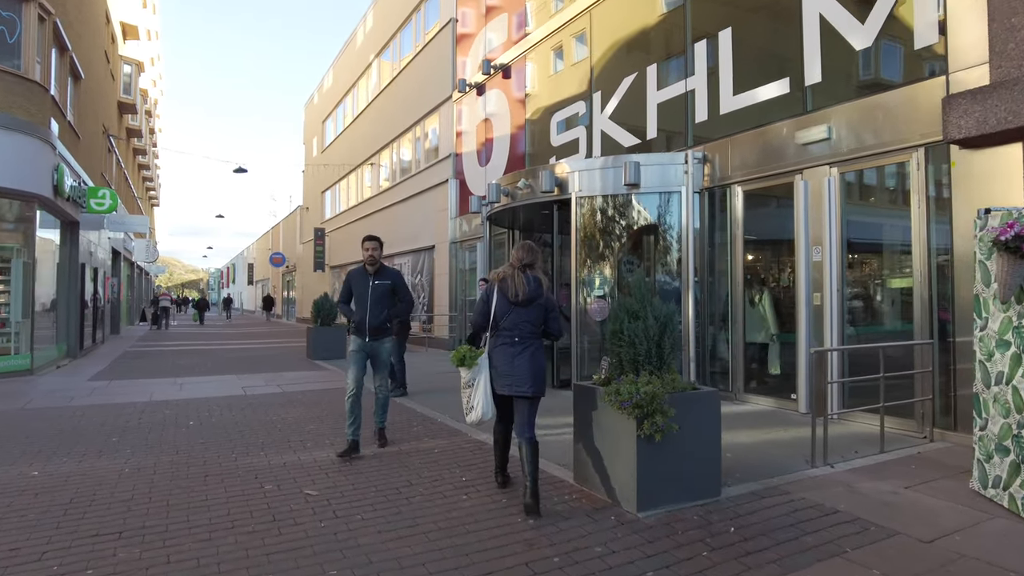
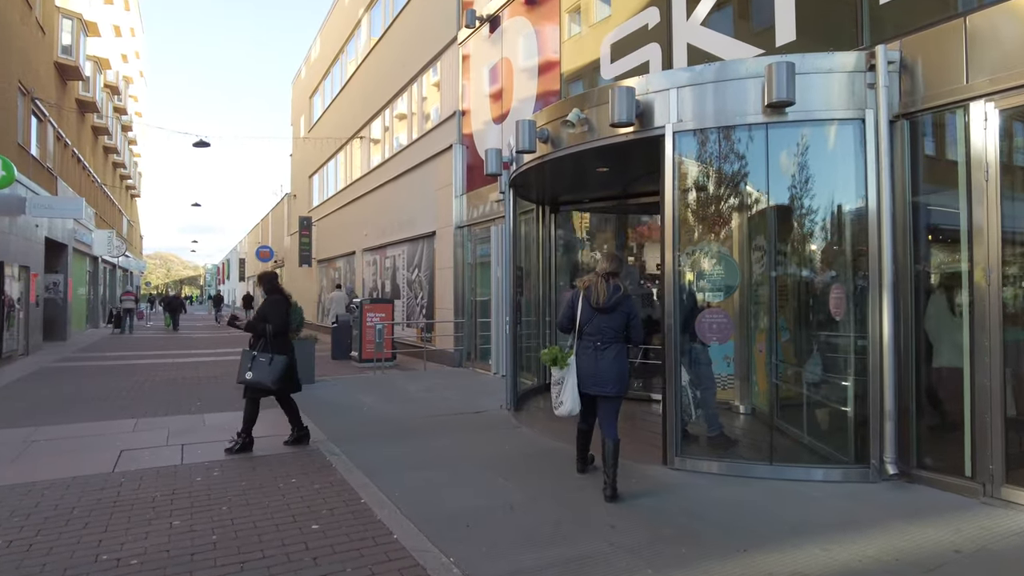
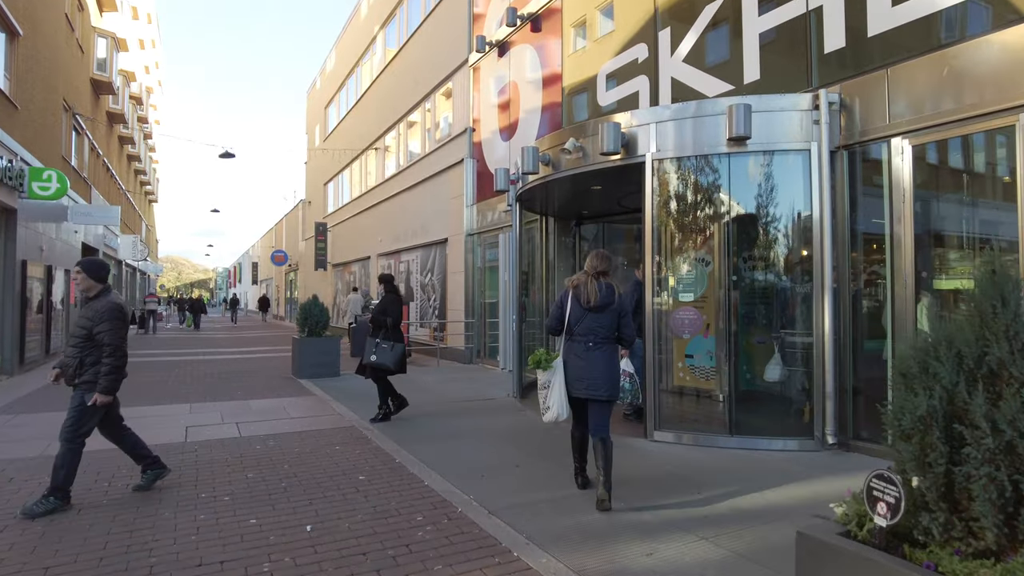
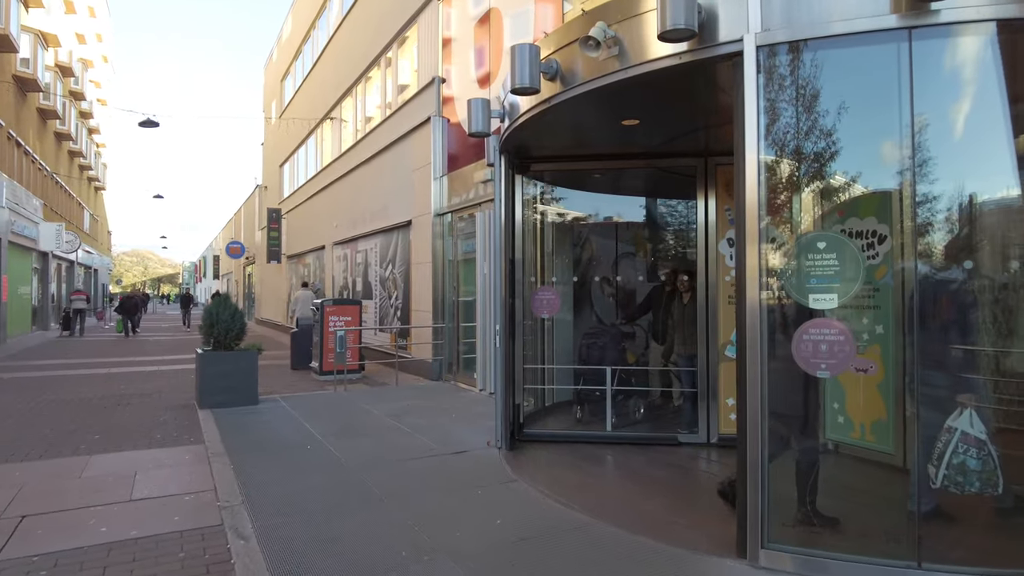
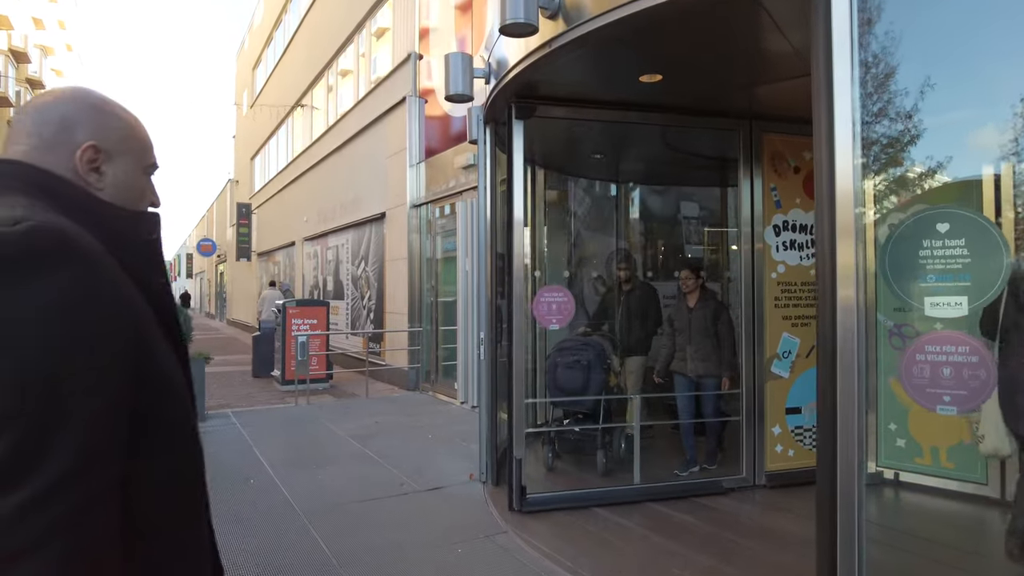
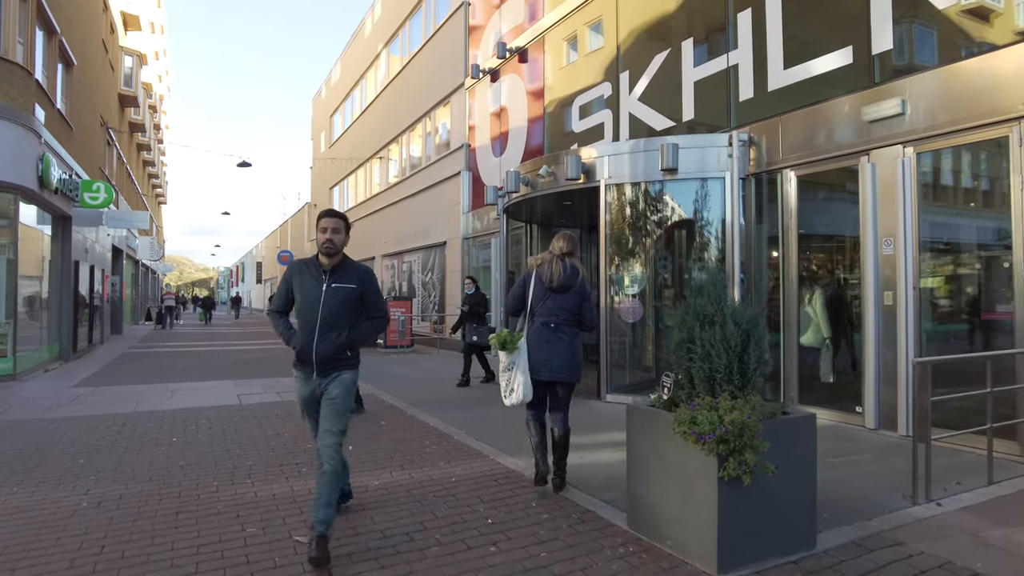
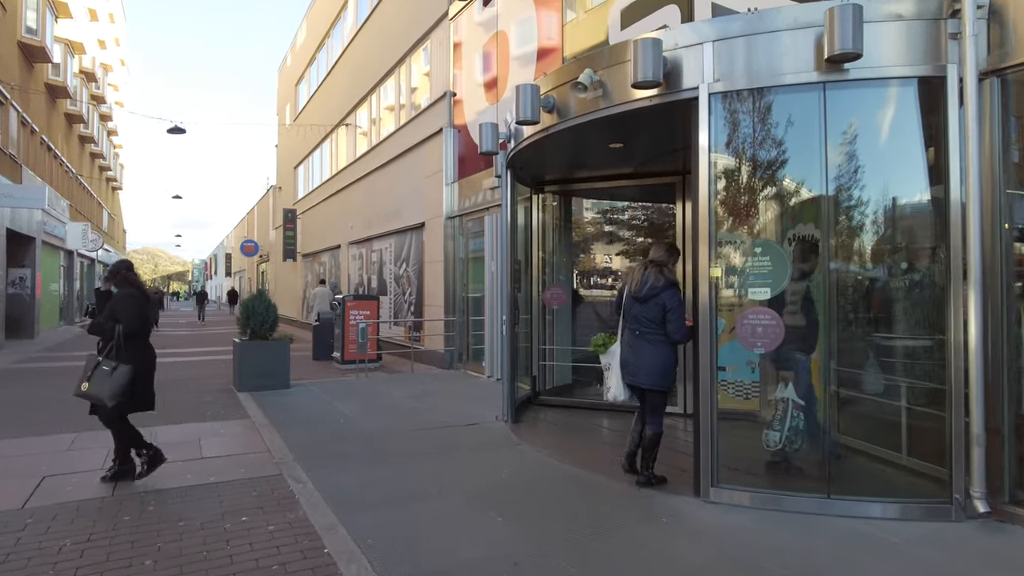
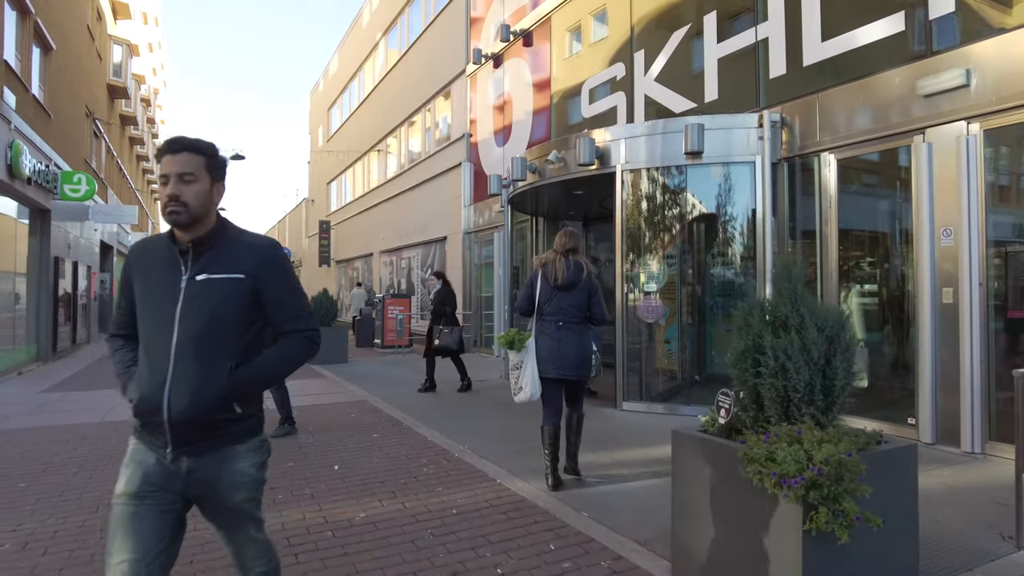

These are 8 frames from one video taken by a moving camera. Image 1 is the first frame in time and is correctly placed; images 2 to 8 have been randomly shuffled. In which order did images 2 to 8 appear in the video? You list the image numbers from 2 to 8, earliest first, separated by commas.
6, 8, 3, 2, 7, 4, 5
